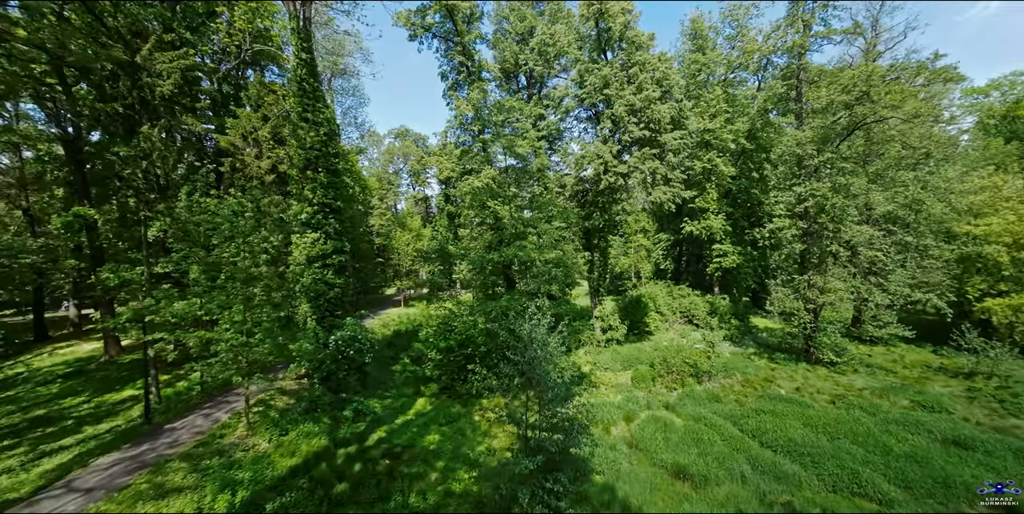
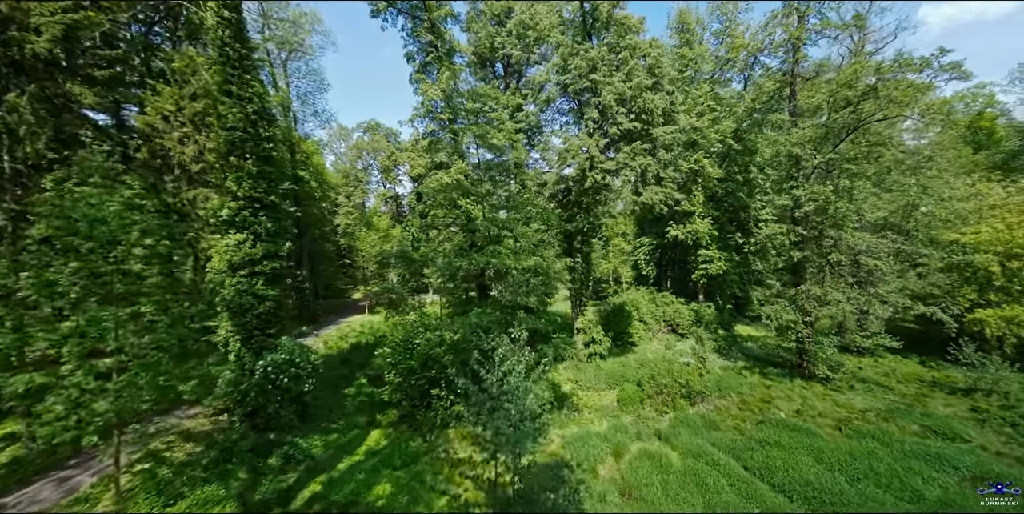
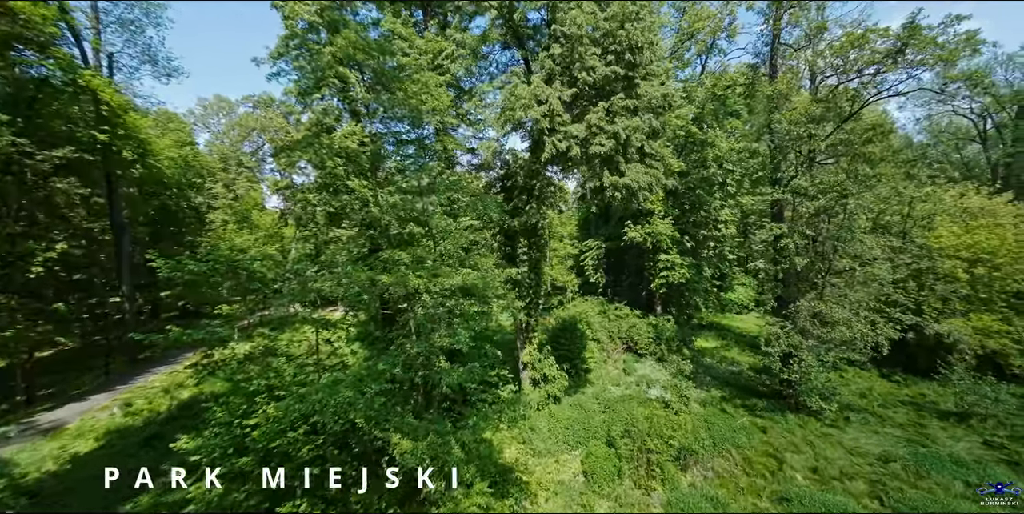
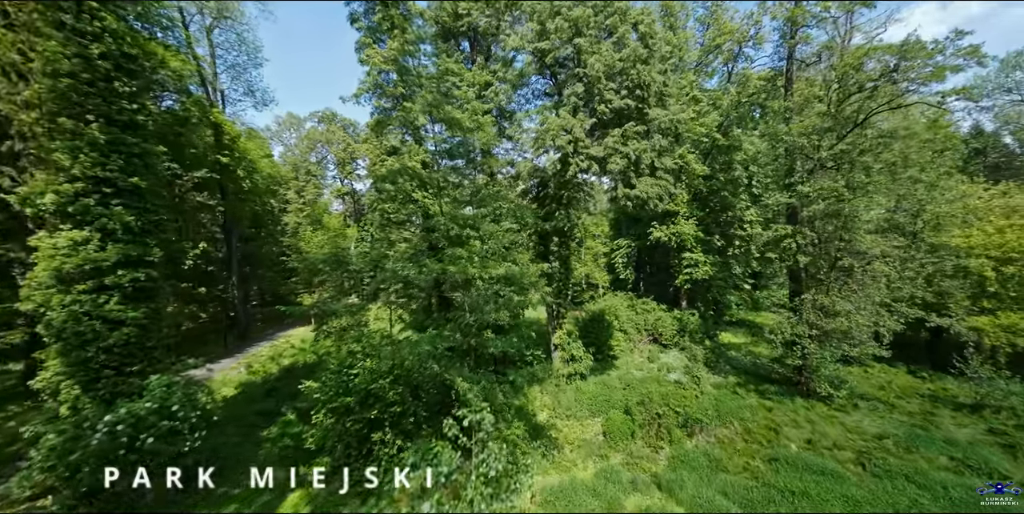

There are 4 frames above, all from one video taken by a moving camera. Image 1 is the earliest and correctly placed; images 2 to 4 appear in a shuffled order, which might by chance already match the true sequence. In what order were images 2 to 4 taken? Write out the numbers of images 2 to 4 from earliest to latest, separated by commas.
2, 4, 3
